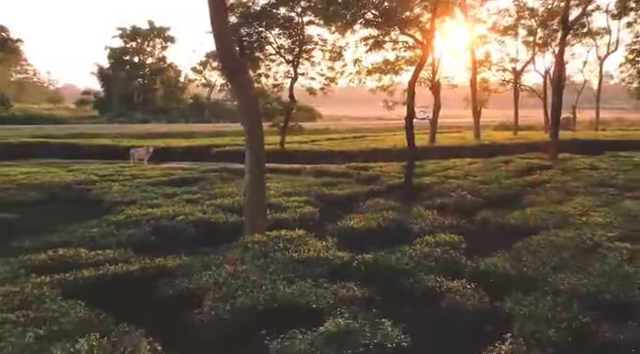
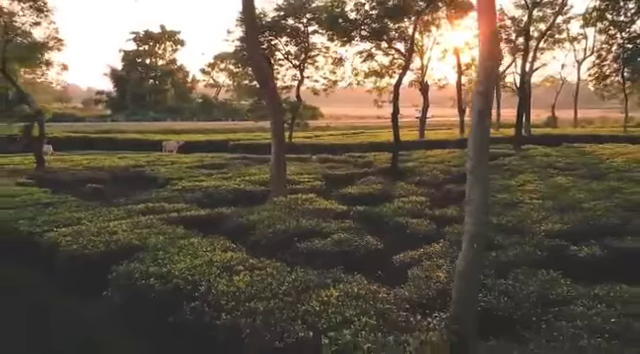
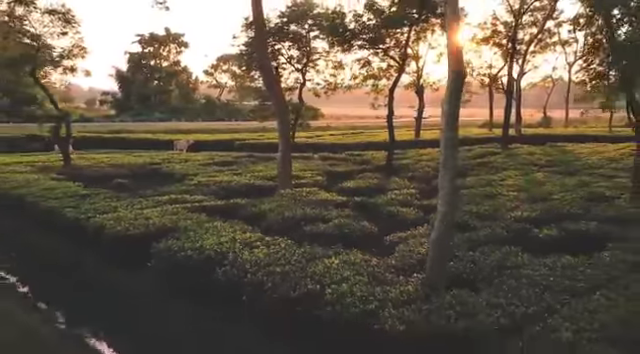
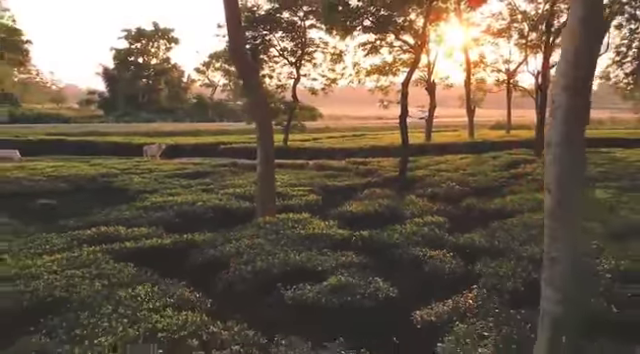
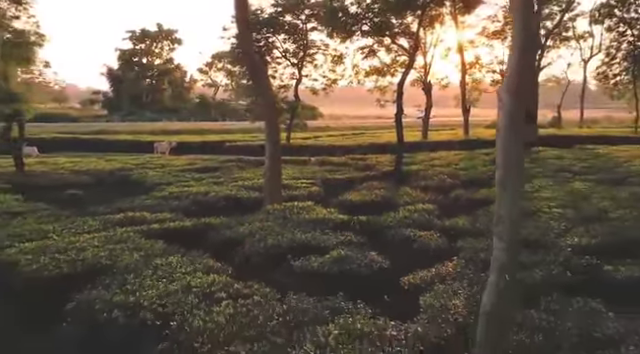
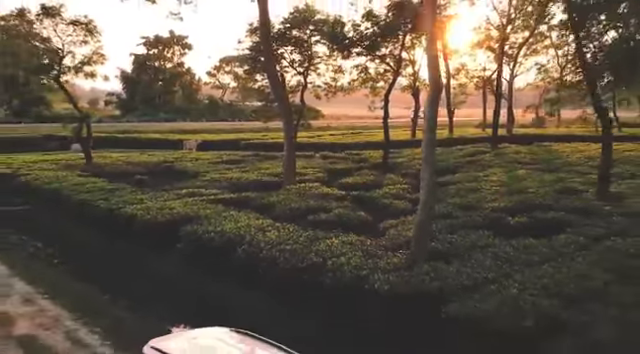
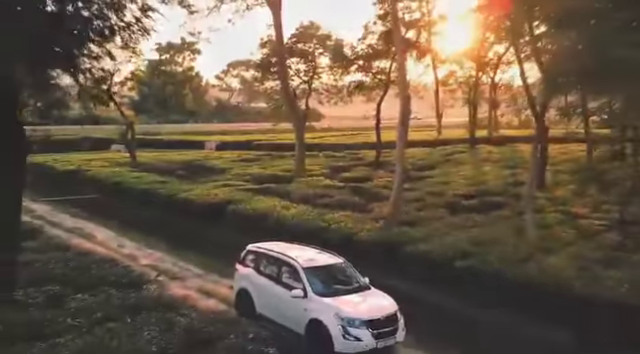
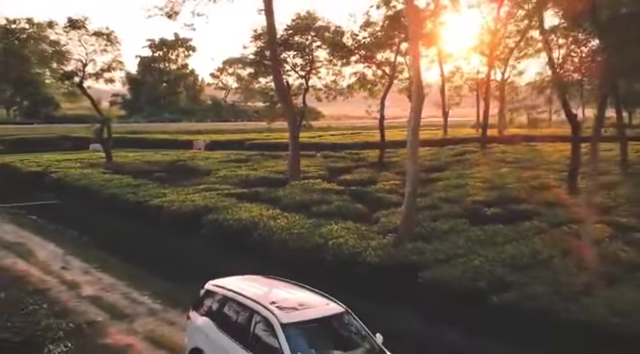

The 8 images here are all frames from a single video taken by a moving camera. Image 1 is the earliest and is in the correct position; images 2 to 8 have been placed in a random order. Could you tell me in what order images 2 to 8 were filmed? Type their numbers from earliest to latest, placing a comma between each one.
4, 5, 2, 3, 6, 8, 7
